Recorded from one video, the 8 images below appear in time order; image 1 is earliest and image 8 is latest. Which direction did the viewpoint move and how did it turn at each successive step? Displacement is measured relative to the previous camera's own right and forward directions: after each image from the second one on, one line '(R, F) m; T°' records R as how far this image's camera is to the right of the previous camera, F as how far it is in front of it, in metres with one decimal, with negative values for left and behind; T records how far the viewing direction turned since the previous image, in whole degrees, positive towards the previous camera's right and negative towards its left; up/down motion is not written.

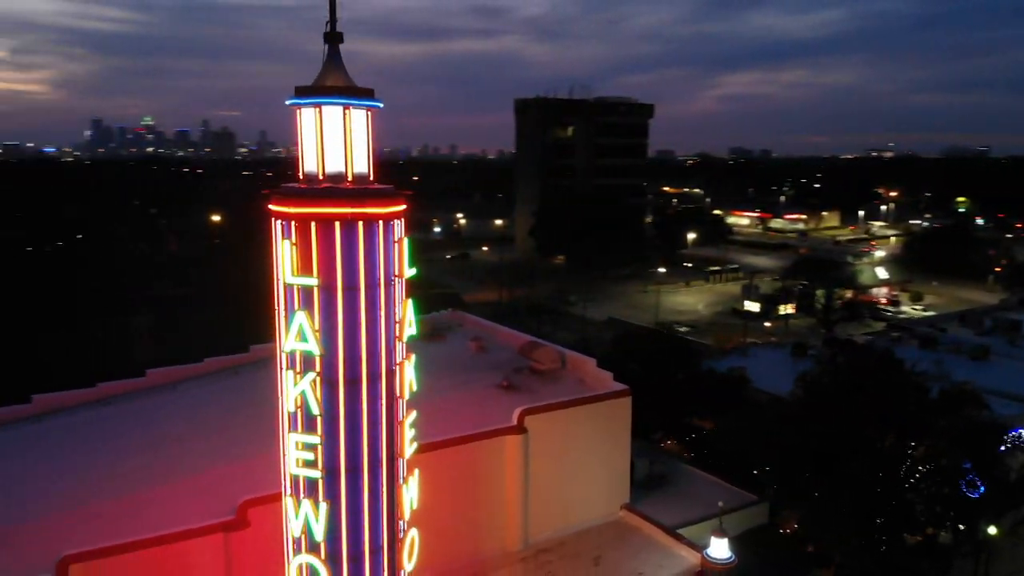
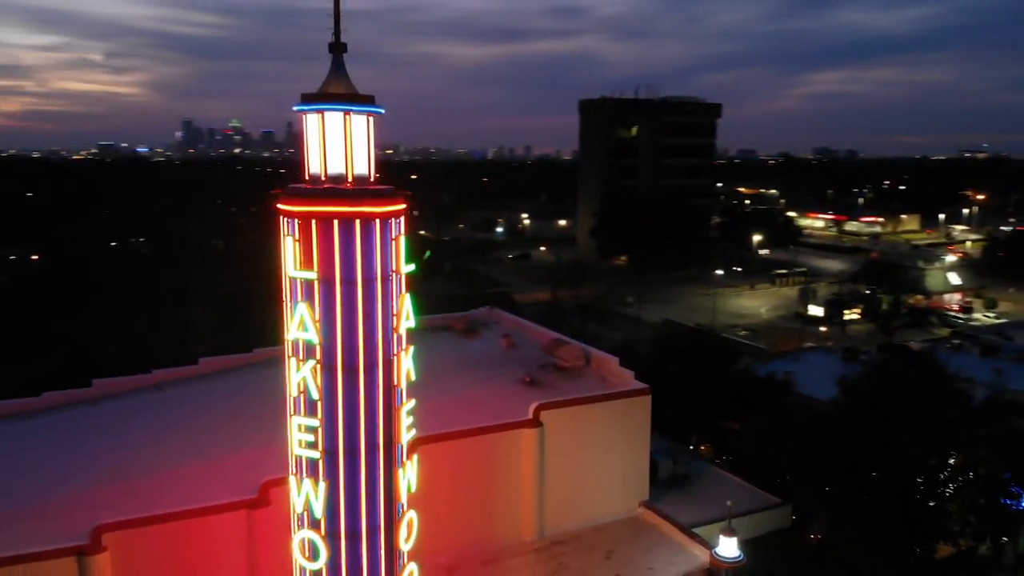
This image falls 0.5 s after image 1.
(+0.9, -0.4) m; -5°
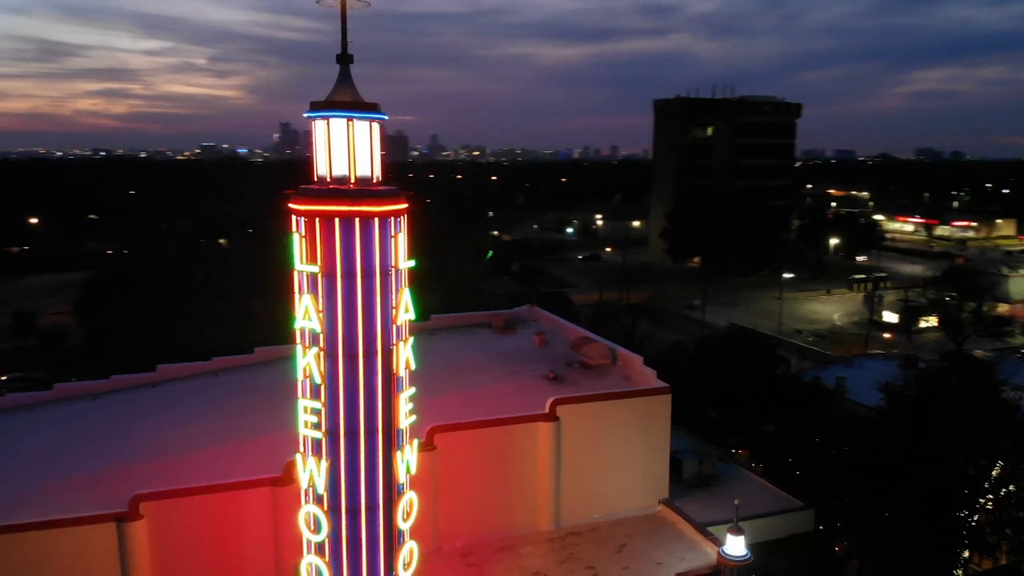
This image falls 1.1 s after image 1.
(+1.1, -0.5) m; -6°
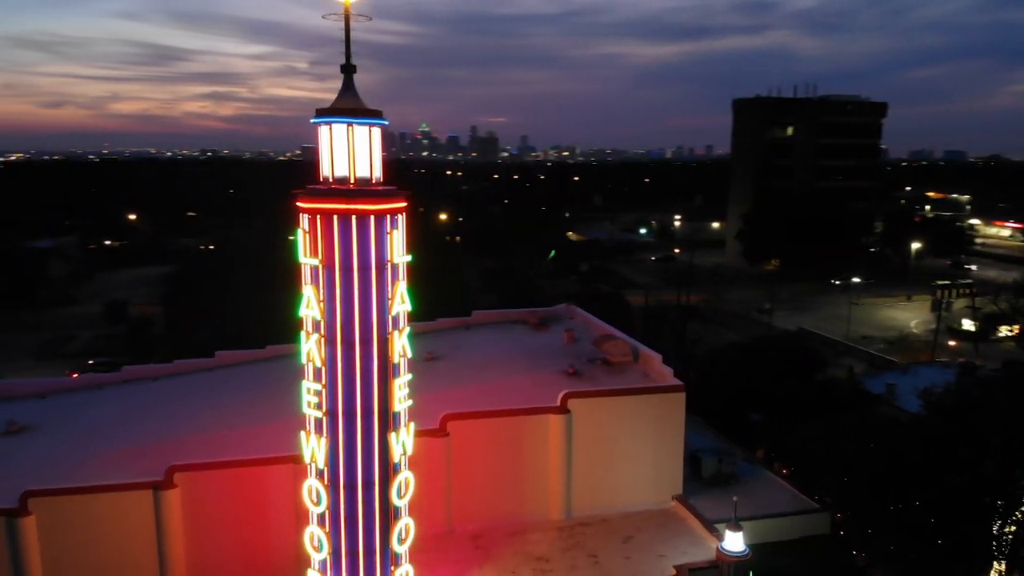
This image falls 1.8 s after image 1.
(+1.3, -0.5) m; -6°
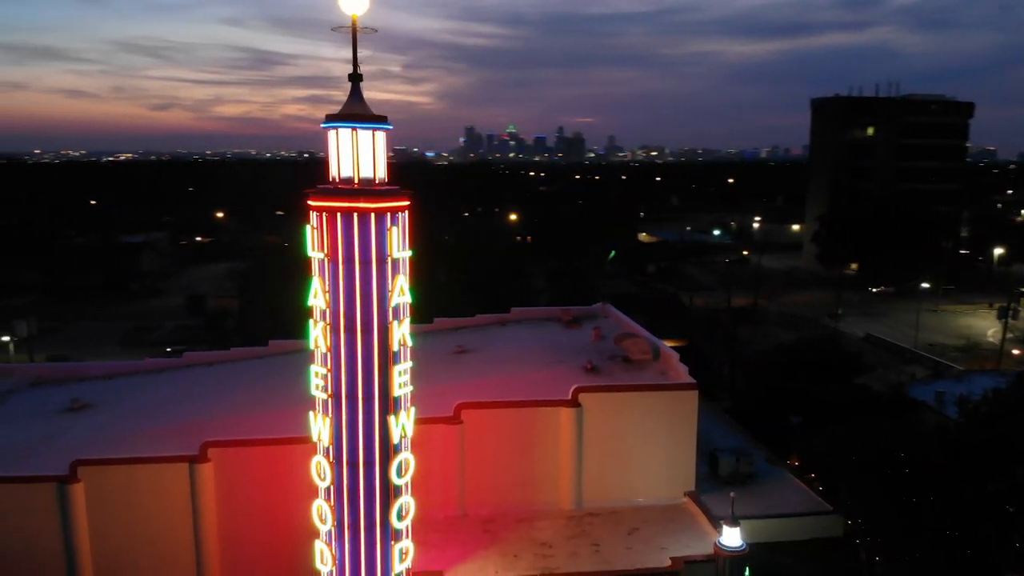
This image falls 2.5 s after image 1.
(+1.2, -0.6) m; -6°
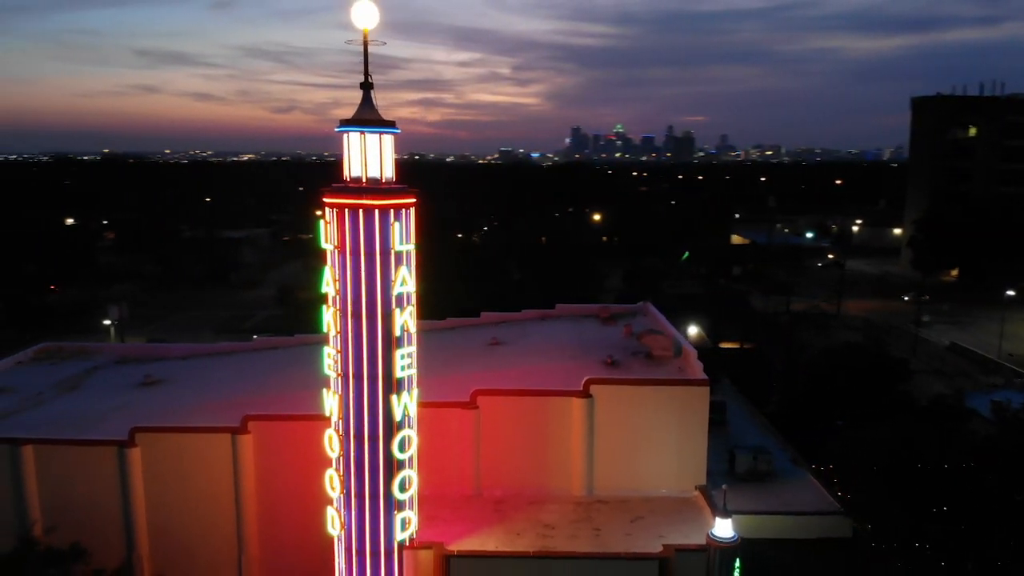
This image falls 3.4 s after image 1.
(+1.6, -0.7) m; -7°
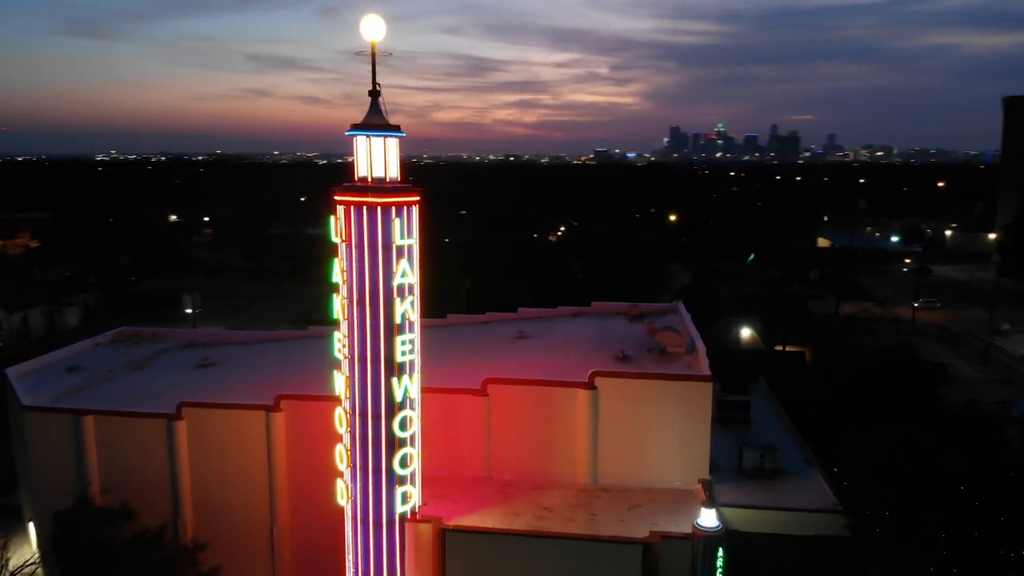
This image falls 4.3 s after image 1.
(+1.6, -0.8) m; -6°
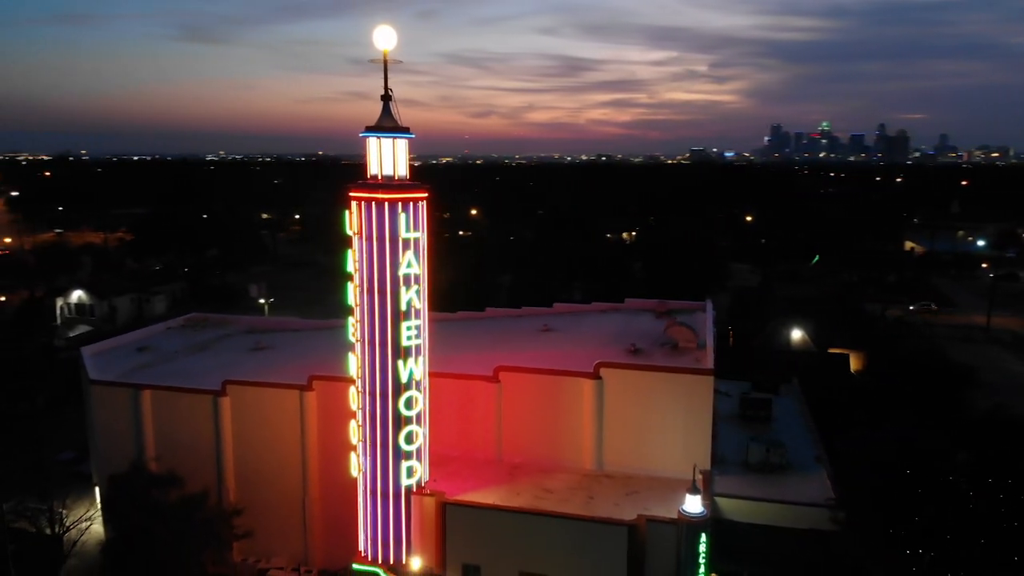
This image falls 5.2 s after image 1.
(+1.6, -0.9) m; -6°
